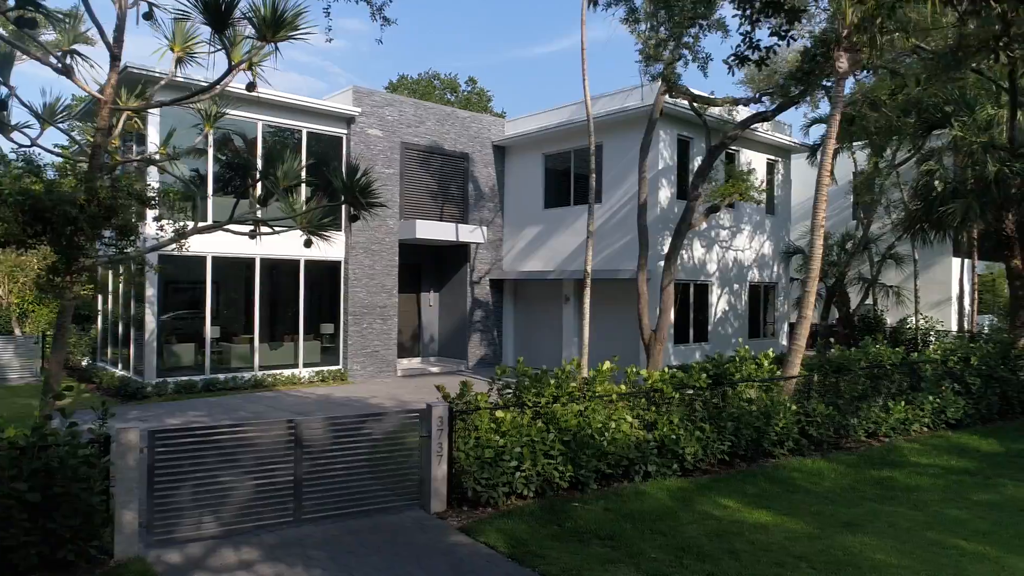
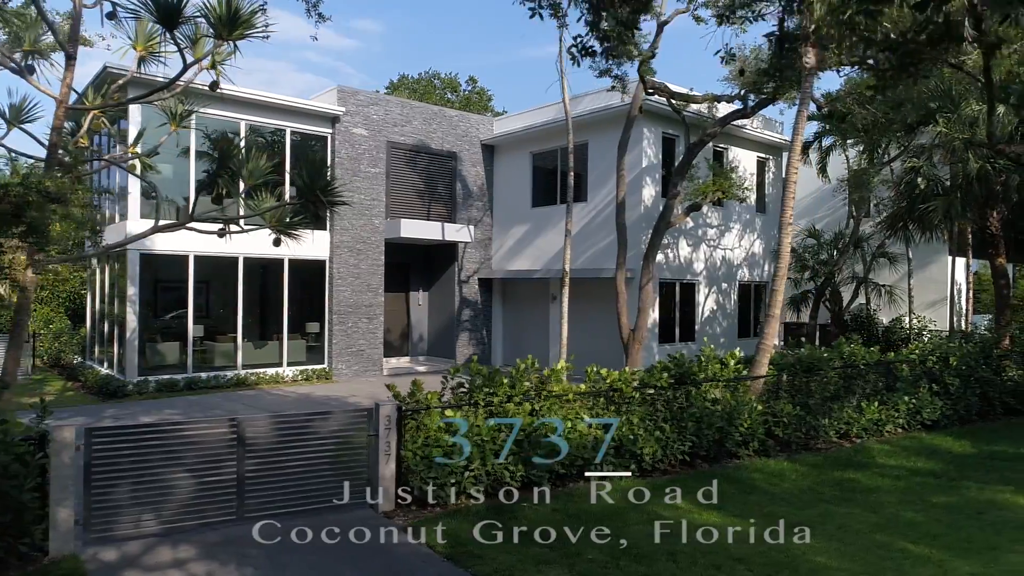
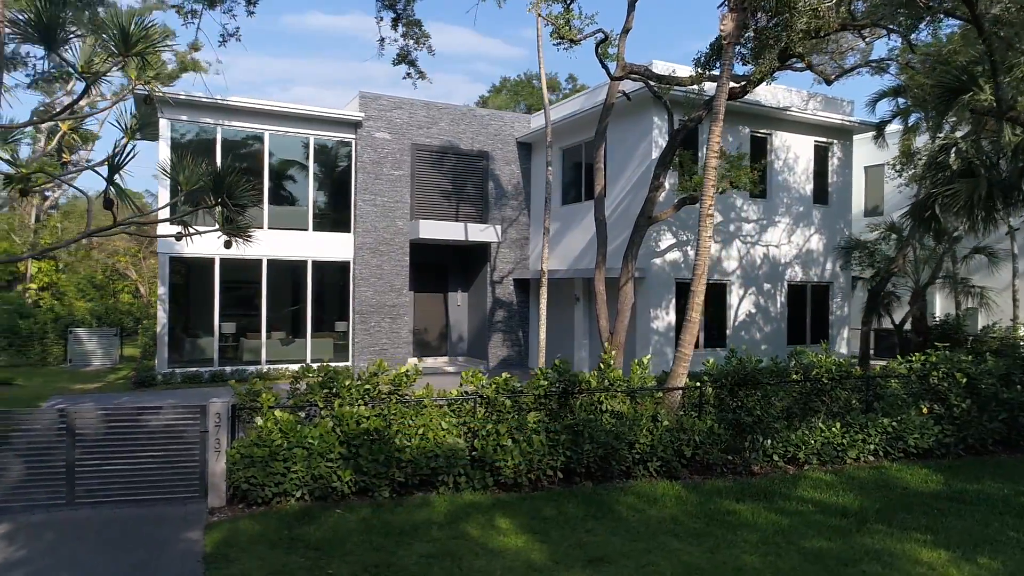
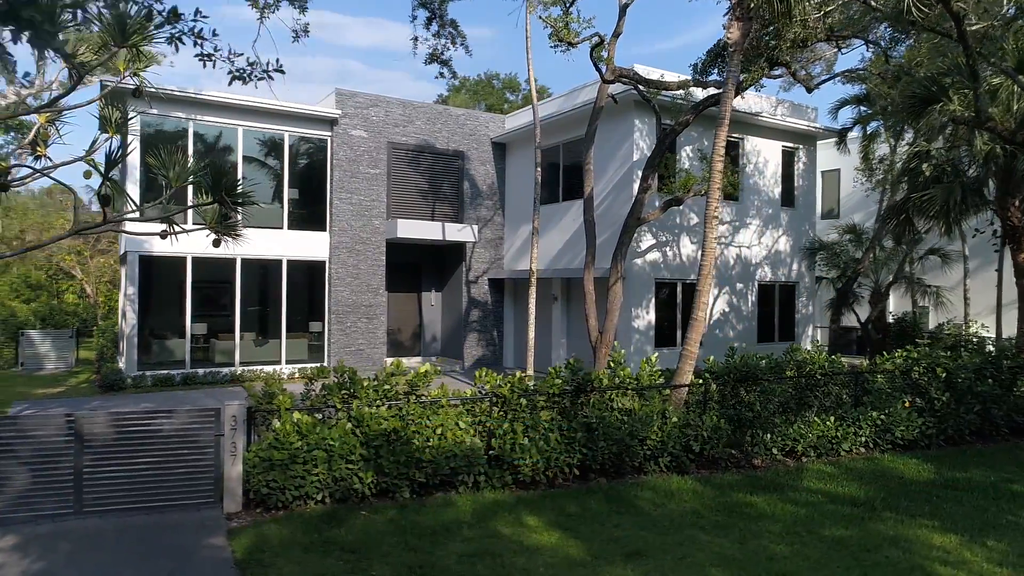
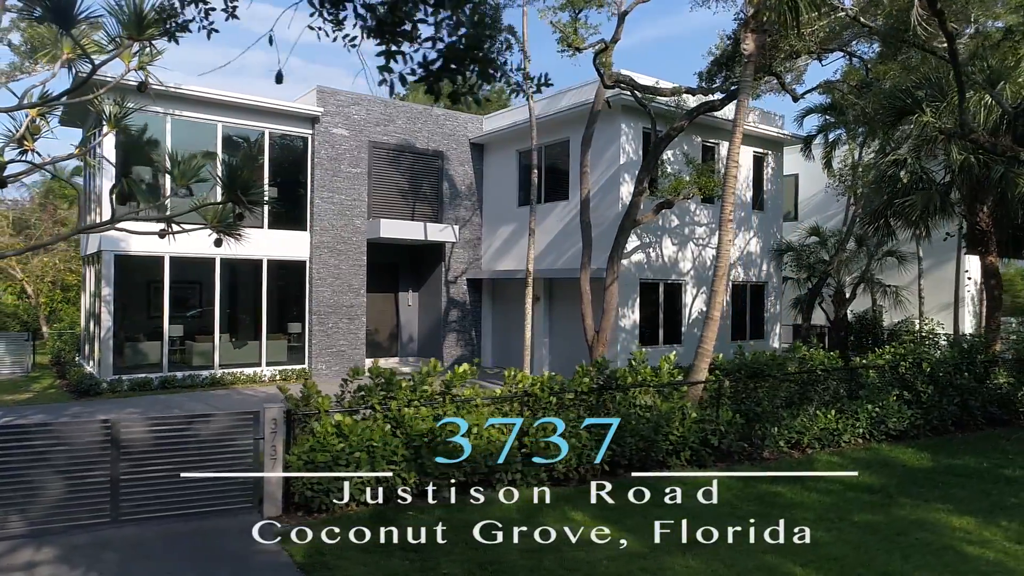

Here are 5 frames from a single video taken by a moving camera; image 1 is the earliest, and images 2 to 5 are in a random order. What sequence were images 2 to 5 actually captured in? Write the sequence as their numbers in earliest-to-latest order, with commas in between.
2, 5, 4, 3
